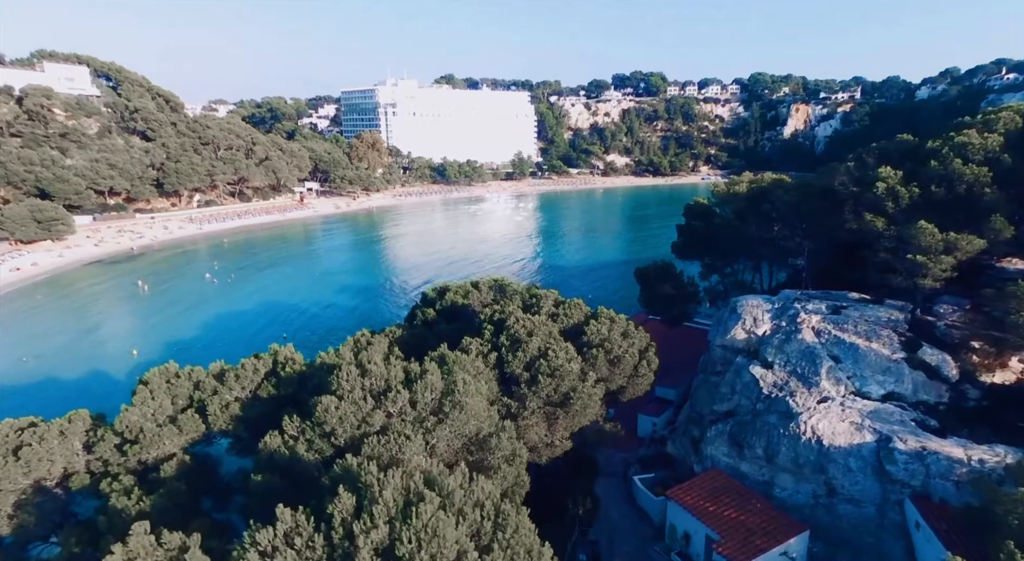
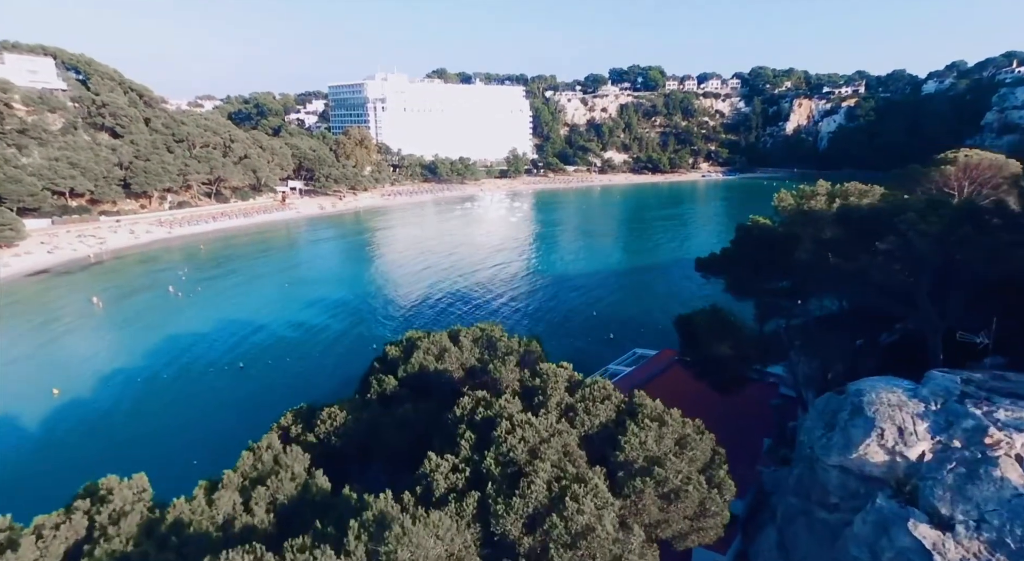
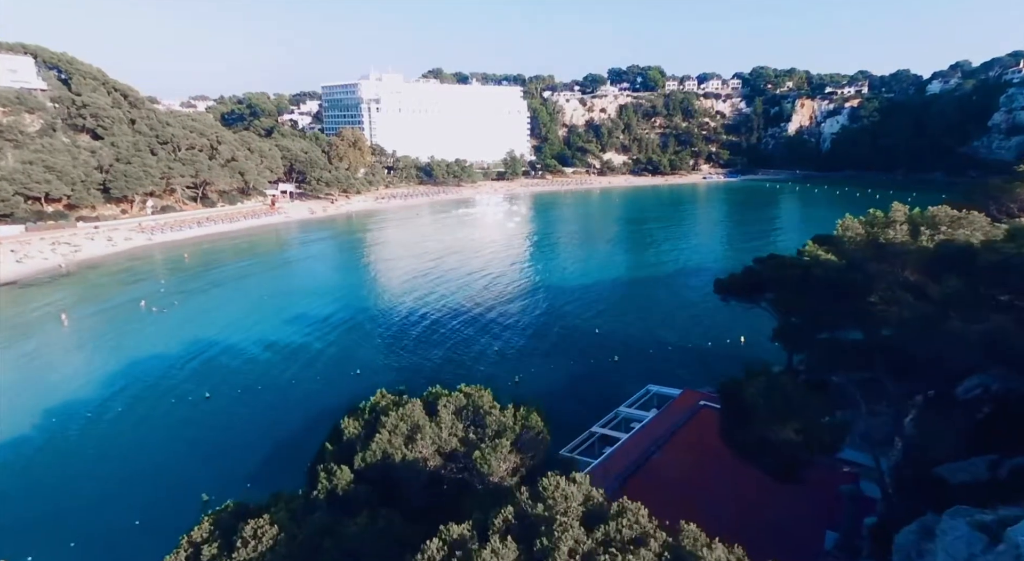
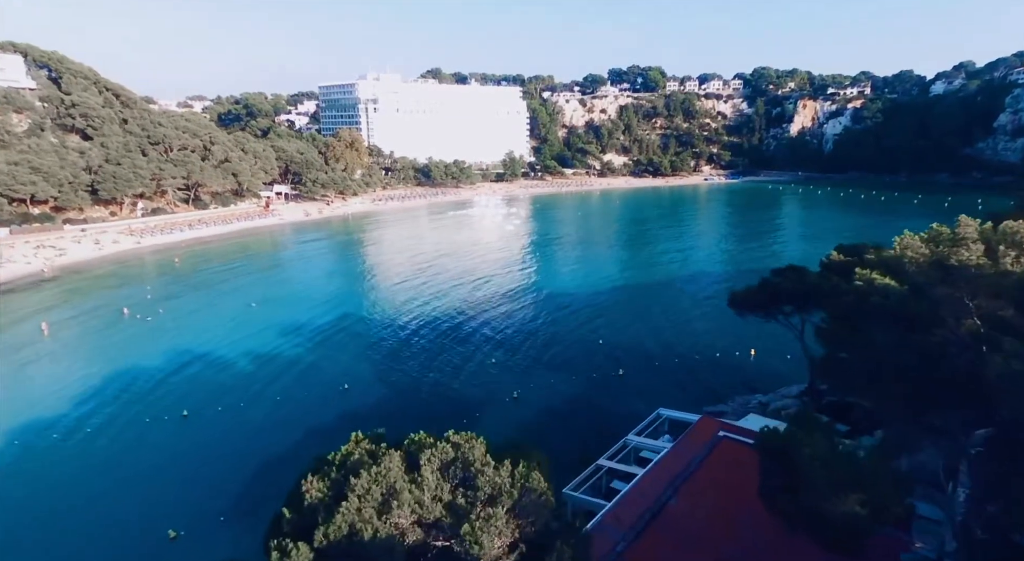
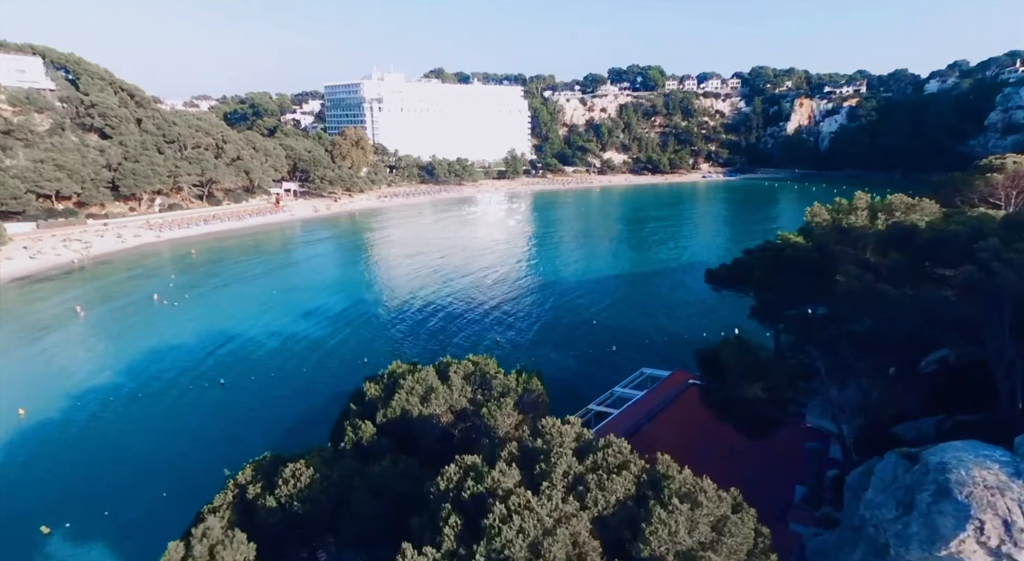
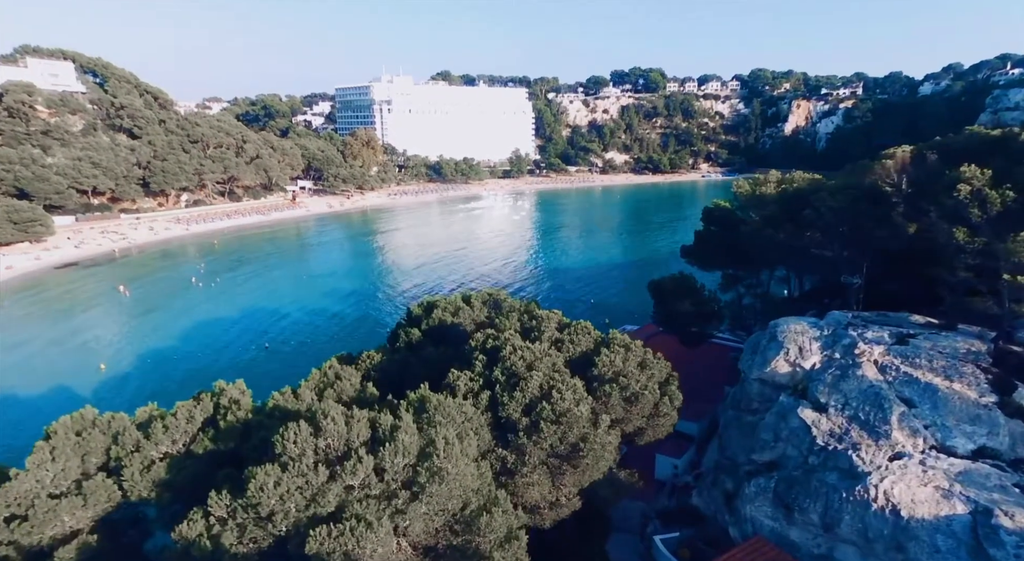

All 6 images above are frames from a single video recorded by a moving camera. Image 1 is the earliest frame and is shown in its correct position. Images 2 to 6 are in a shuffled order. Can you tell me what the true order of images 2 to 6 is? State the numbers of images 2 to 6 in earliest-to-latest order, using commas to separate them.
6, 2, 5, 3, 4
